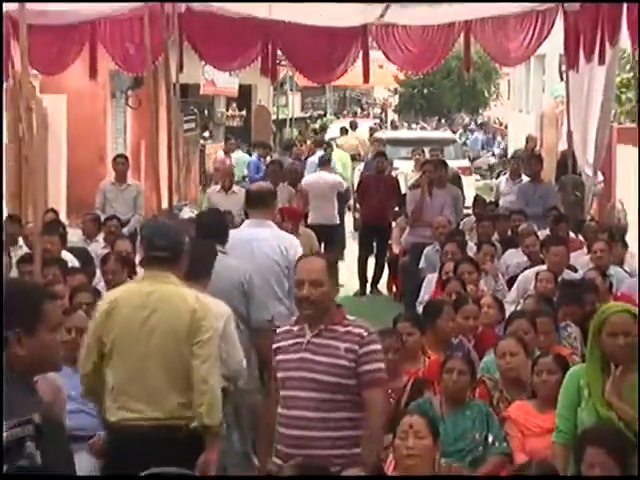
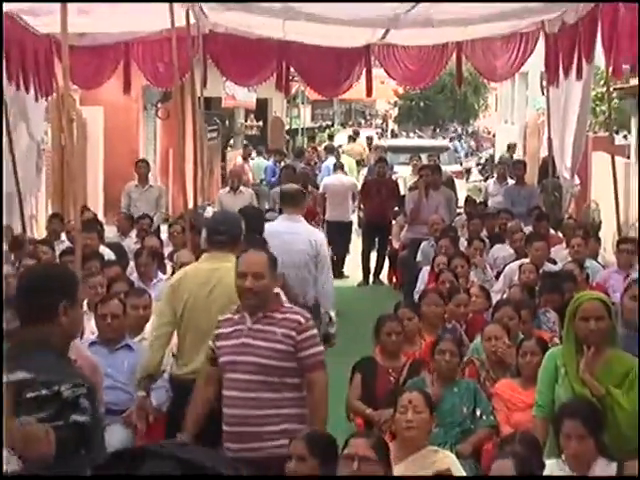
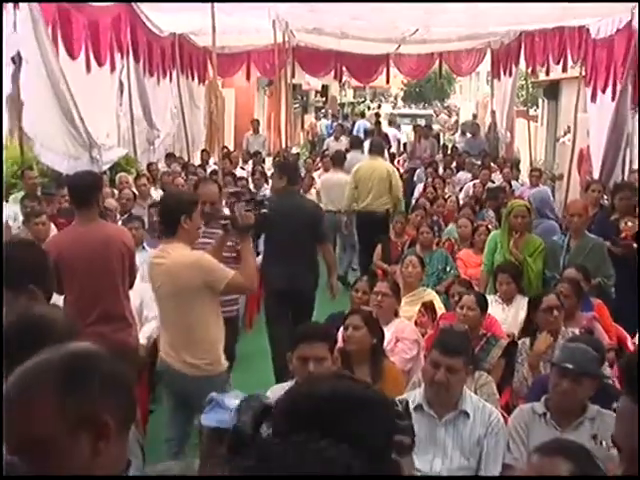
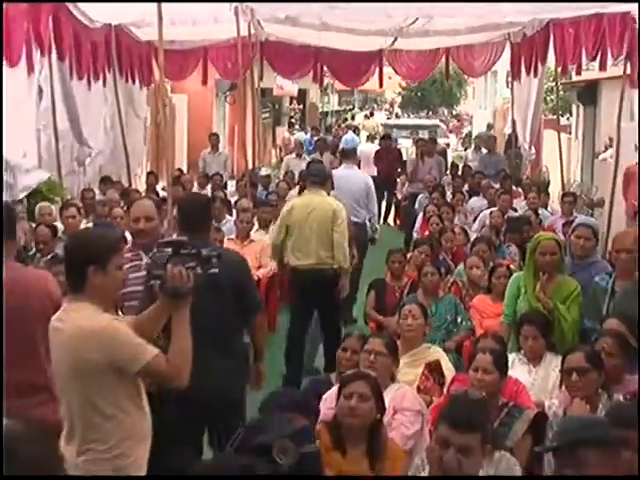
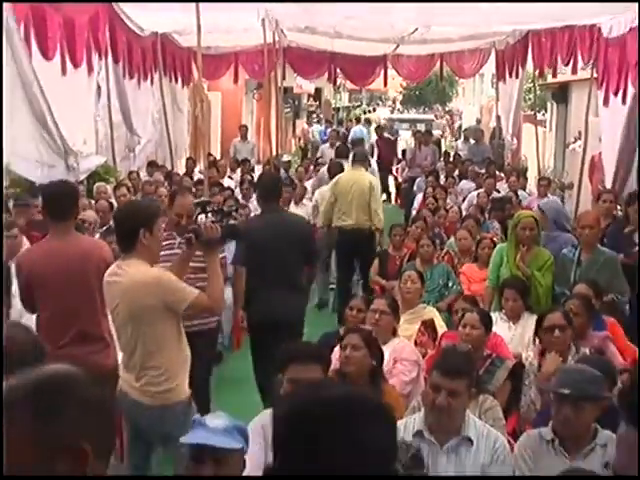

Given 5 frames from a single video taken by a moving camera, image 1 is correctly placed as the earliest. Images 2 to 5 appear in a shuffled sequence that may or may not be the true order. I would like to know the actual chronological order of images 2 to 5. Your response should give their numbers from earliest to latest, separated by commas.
2, 4, 5, 3
